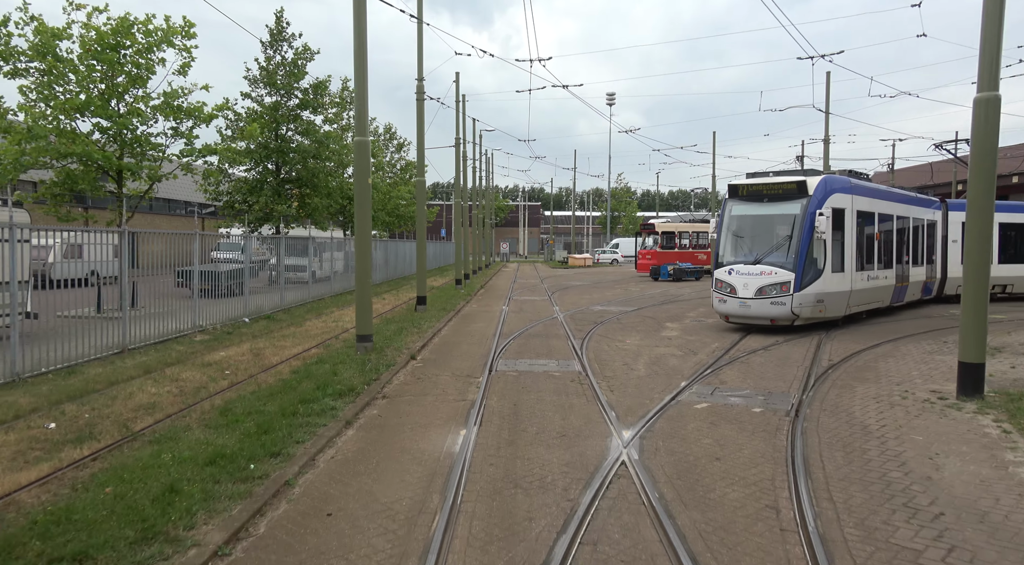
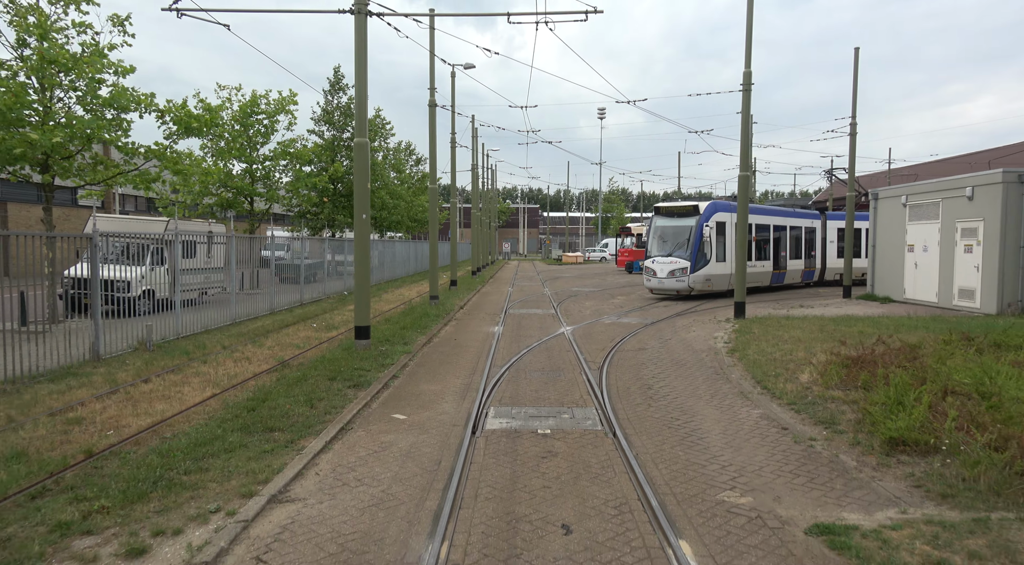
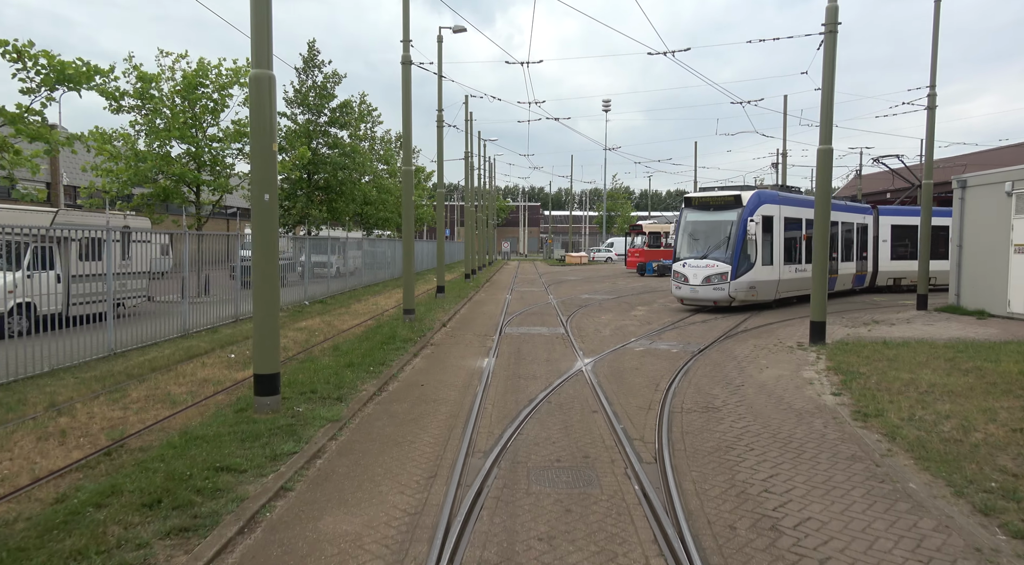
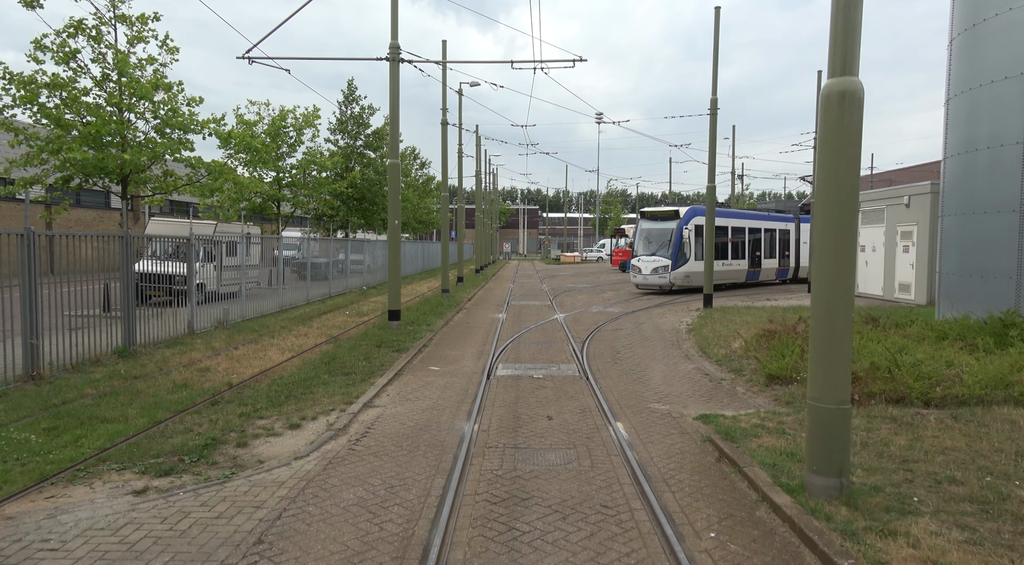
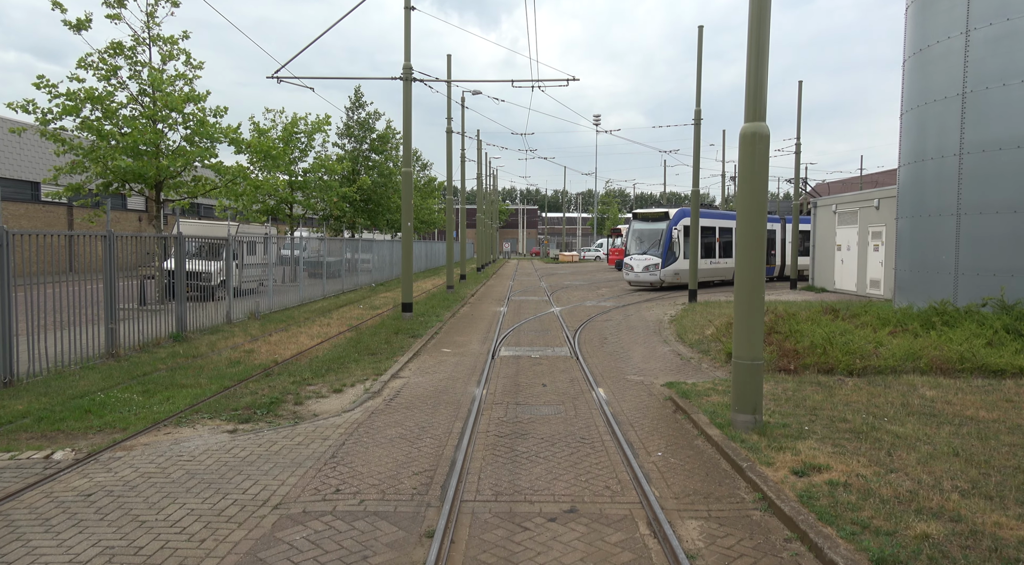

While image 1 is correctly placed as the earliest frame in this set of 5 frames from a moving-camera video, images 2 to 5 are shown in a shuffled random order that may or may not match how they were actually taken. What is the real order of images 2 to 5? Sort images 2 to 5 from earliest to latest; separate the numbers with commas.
3, 2, 4, 5
